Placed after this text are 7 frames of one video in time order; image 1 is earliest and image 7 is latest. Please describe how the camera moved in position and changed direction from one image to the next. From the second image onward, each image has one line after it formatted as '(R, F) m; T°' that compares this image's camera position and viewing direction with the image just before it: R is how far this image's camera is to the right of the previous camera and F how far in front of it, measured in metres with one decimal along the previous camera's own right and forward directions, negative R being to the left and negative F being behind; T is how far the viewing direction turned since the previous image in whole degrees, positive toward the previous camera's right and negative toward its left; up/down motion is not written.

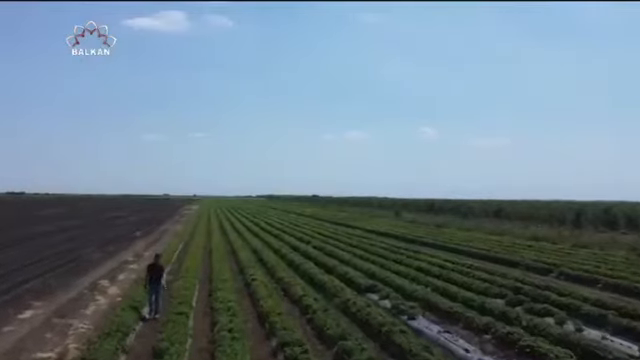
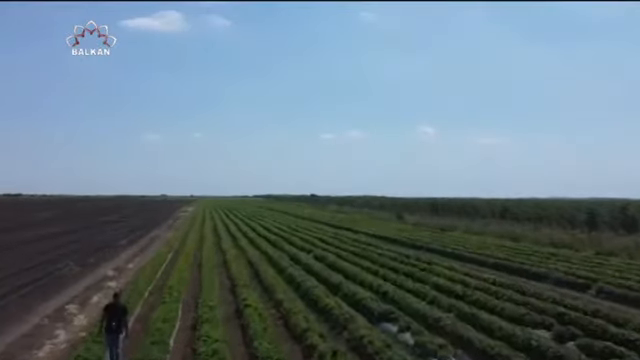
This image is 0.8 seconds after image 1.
(-0.1, +1.9) m; 0°
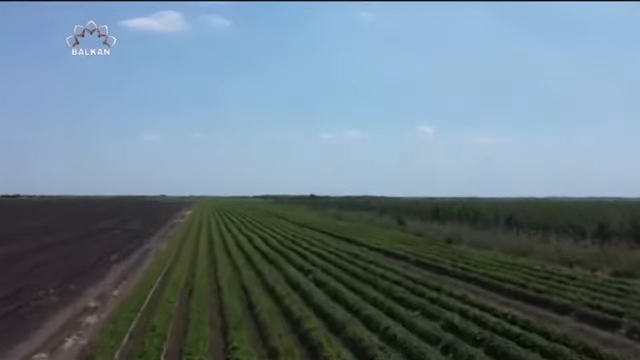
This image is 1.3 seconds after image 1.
(0.0, +1.3) m; 0°
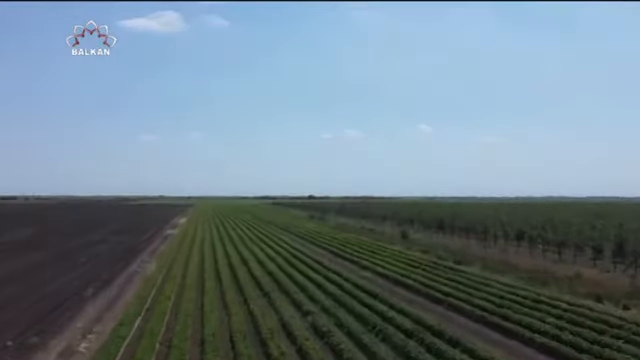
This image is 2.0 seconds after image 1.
(0.0, +2.4) m; 0°
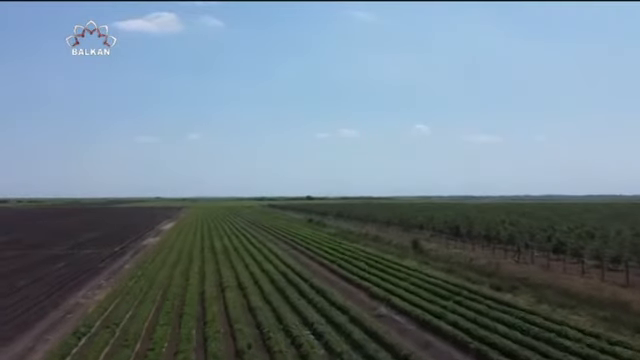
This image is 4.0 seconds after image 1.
(0.0, +7.3) m; 0°
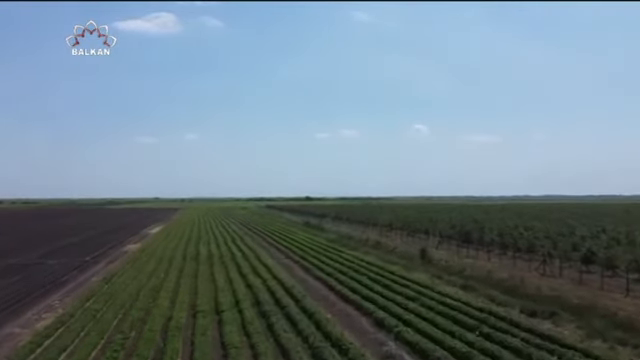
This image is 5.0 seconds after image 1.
(+0.2, +4.7) m; 0°
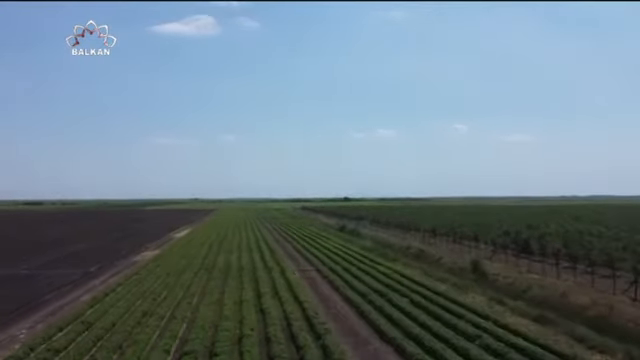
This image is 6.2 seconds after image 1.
(+0.3, +5.6) m; -3°
